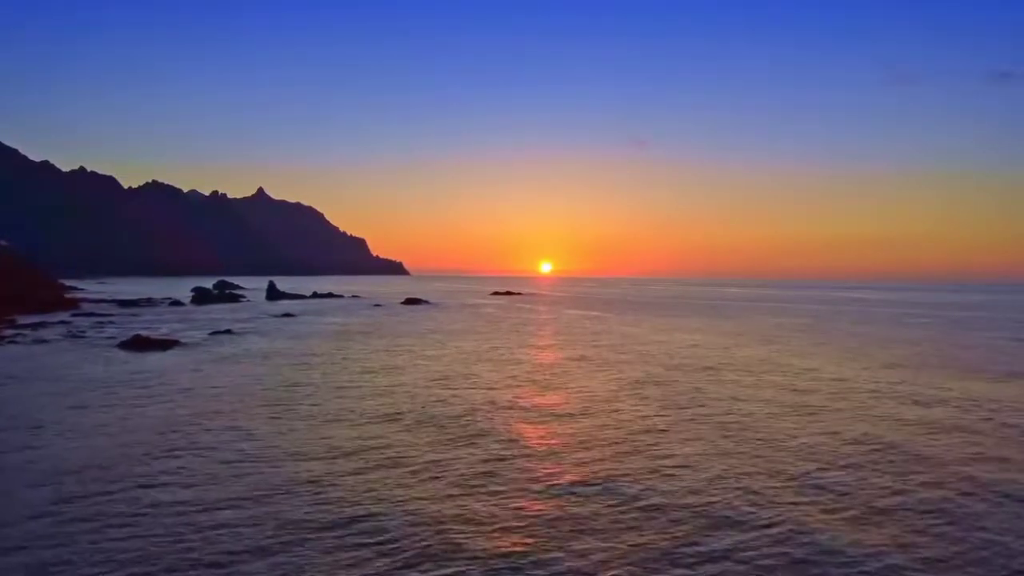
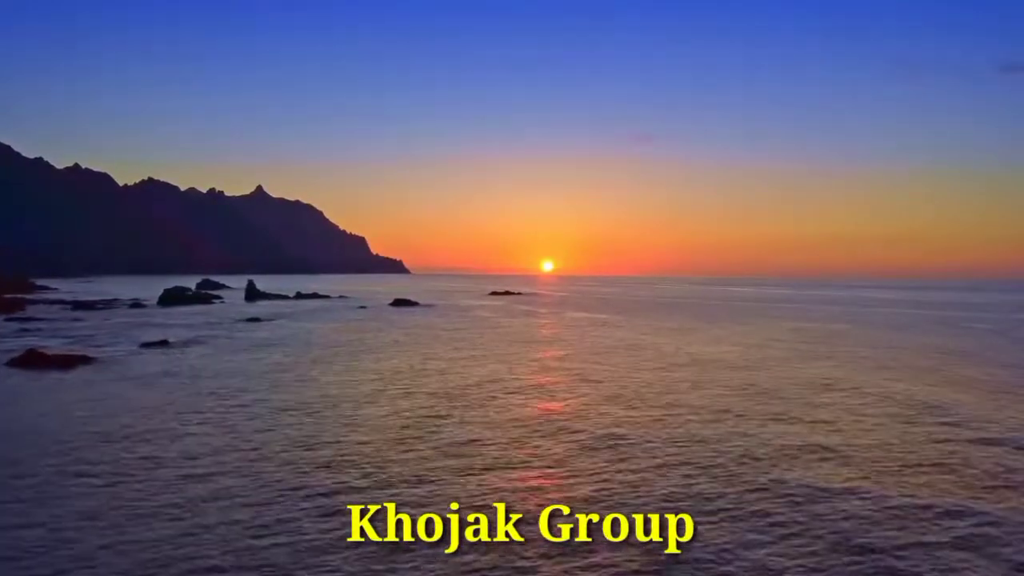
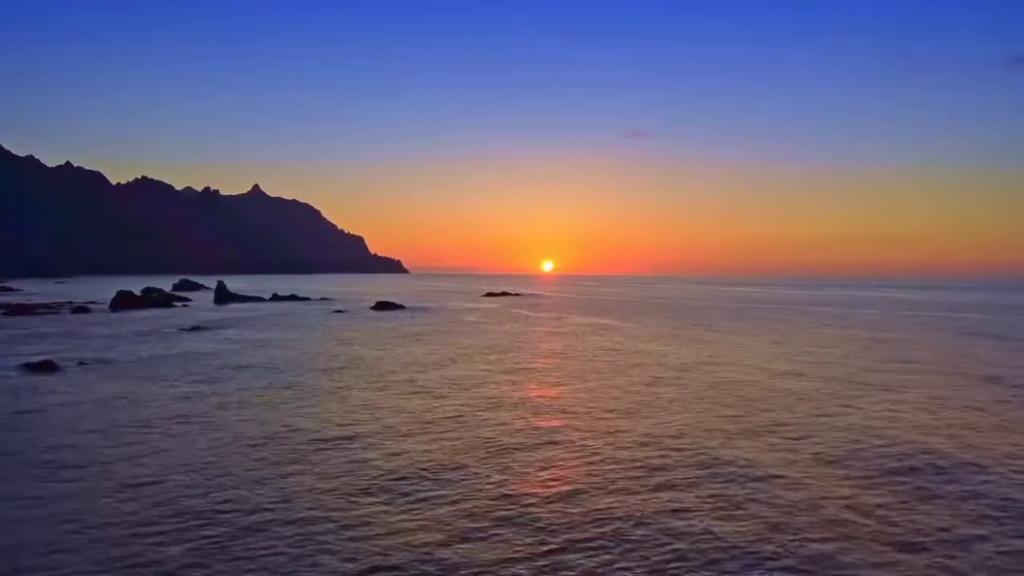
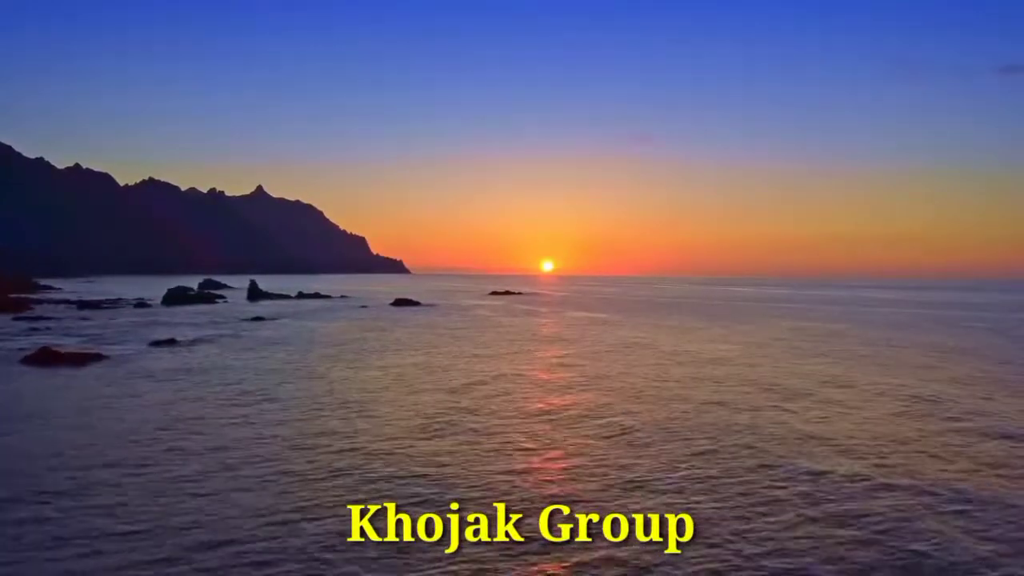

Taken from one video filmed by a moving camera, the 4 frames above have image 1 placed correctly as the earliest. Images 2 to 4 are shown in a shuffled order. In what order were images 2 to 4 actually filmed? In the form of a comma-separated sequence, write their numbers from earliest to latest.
4, 2, 3
